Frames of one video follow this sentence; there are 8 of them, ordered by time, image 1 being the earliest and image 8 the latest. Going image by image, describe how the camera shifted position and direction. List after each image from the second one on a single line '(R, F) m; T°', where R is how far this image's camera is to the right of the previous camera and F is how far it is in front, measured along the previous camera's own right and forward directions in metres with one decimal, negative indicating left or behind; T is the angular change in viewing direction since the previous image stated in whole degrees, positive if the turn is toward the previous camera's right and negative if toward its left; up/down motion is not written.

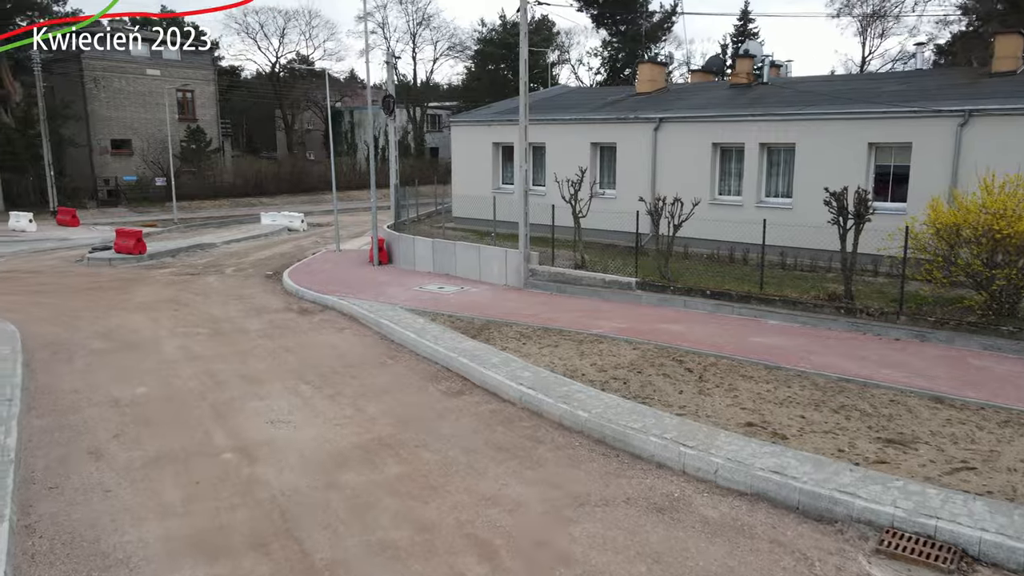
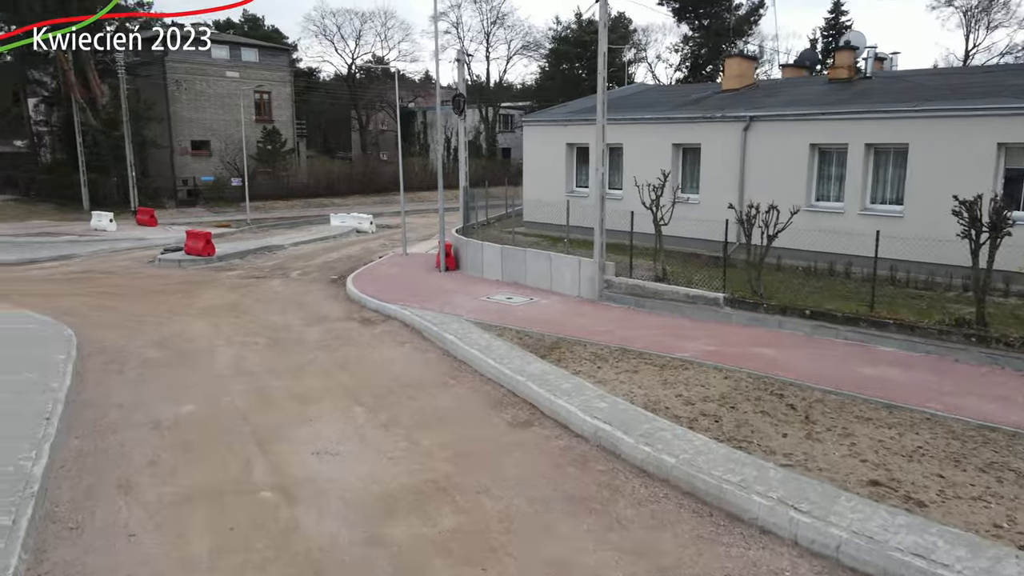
(-0.1, +1.2) m; -6°
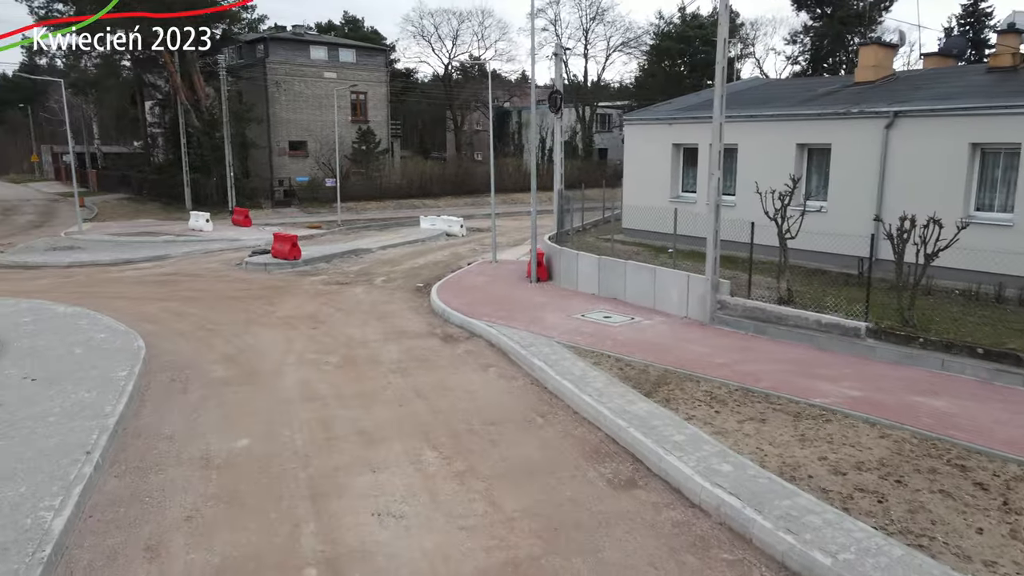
(-0.1, +1.6) m; -7°
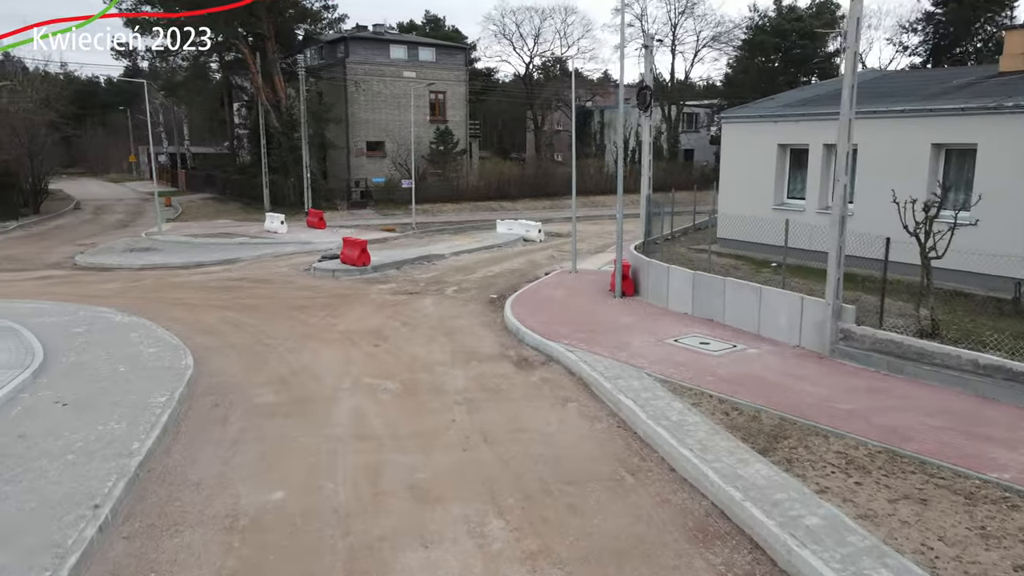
(-0.1, +1.6) m; -6°
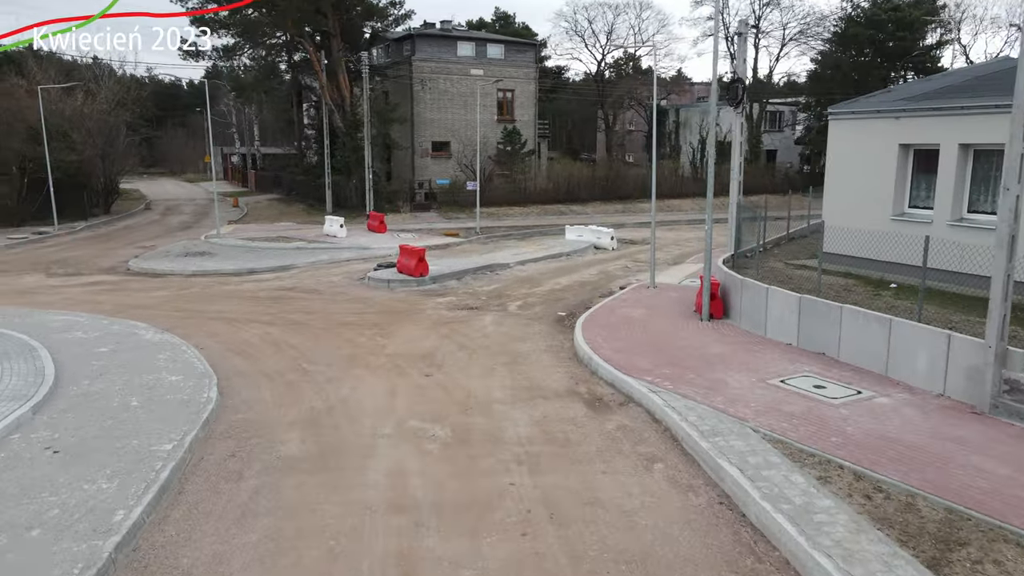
(-0.1, +1.9) m; -5°
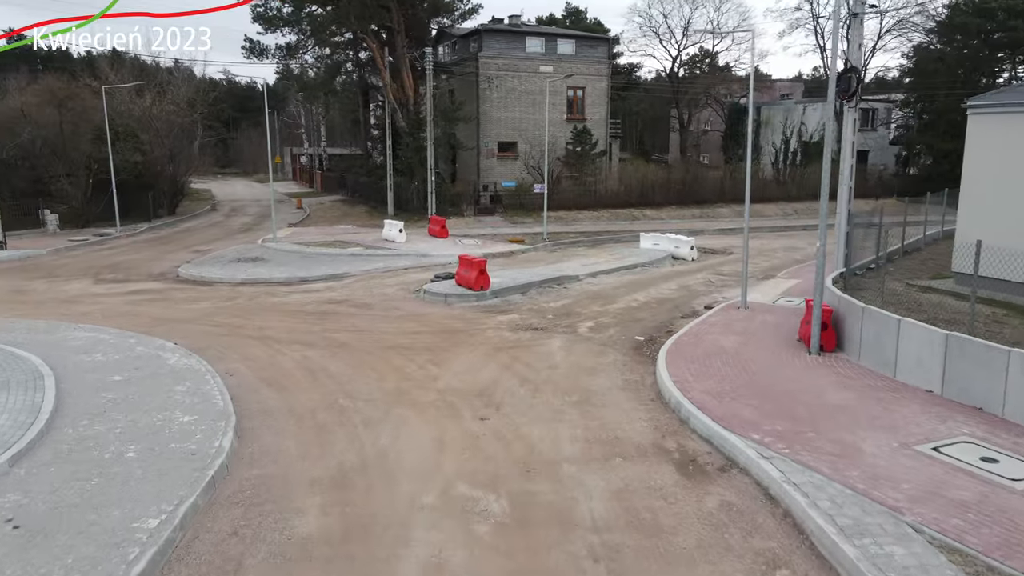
(-0.1, +2.0) m; -5°
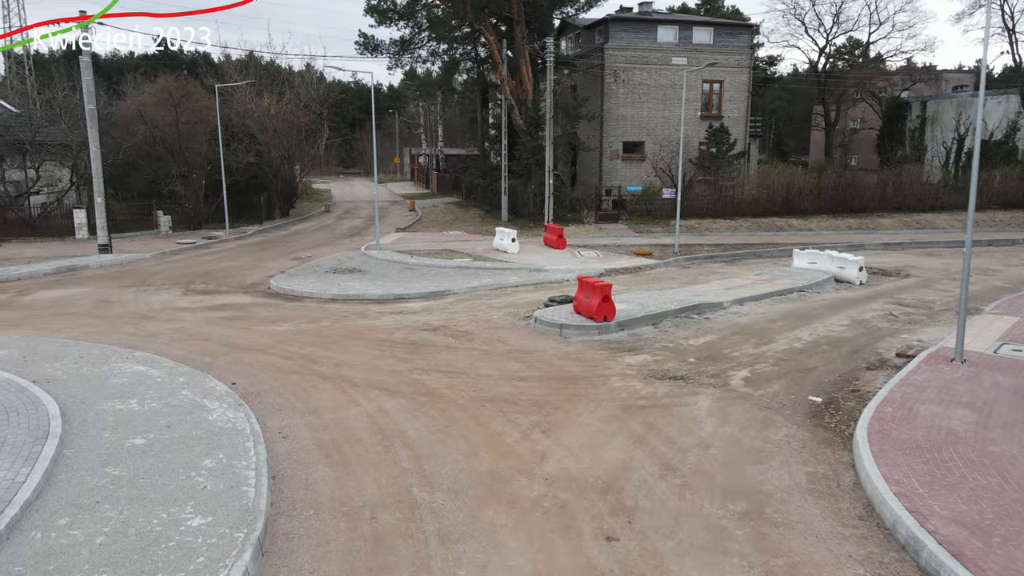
(-0.3, +3.0) m; -9°
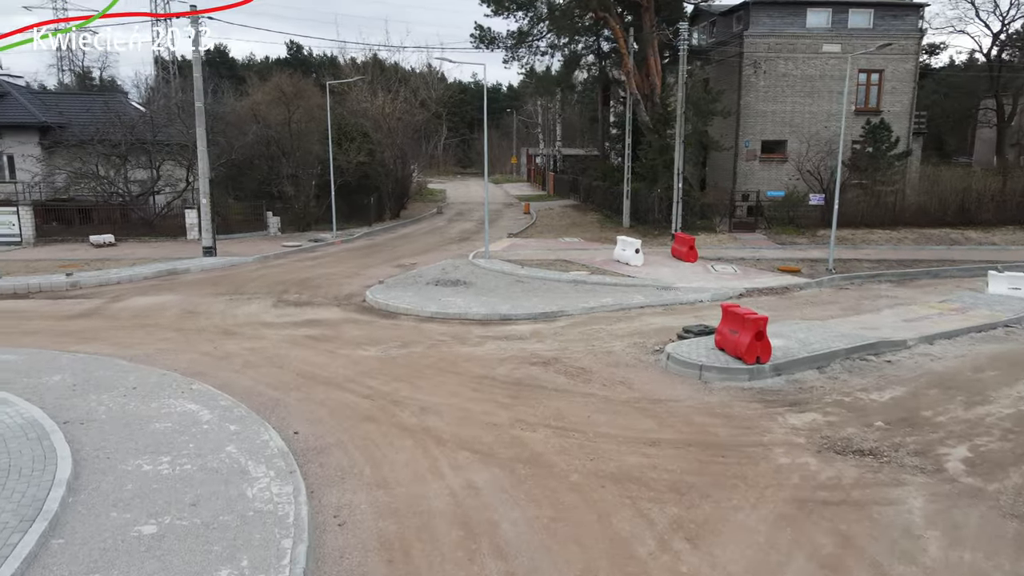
(-0.2, +2.5) m; -9°
